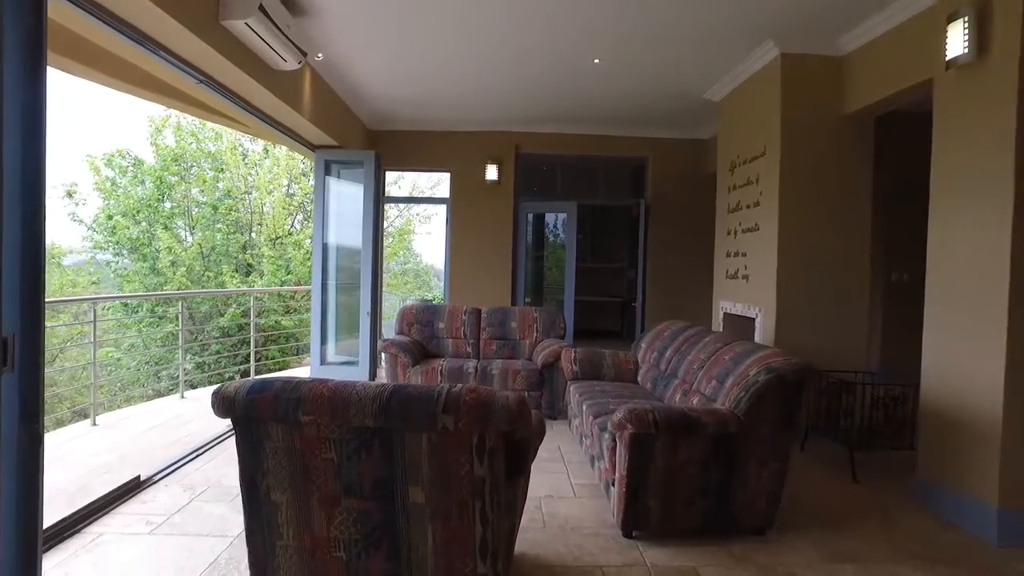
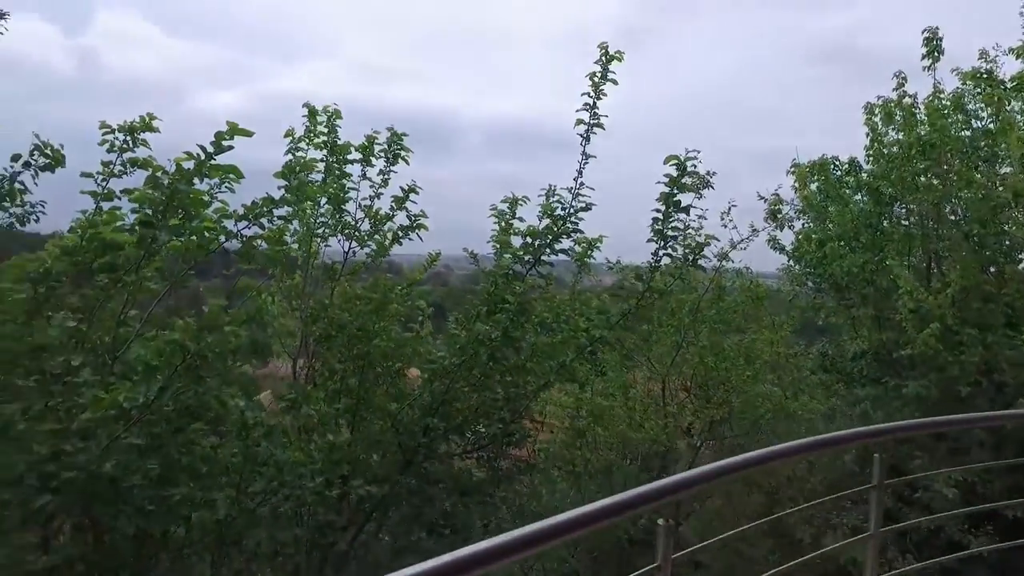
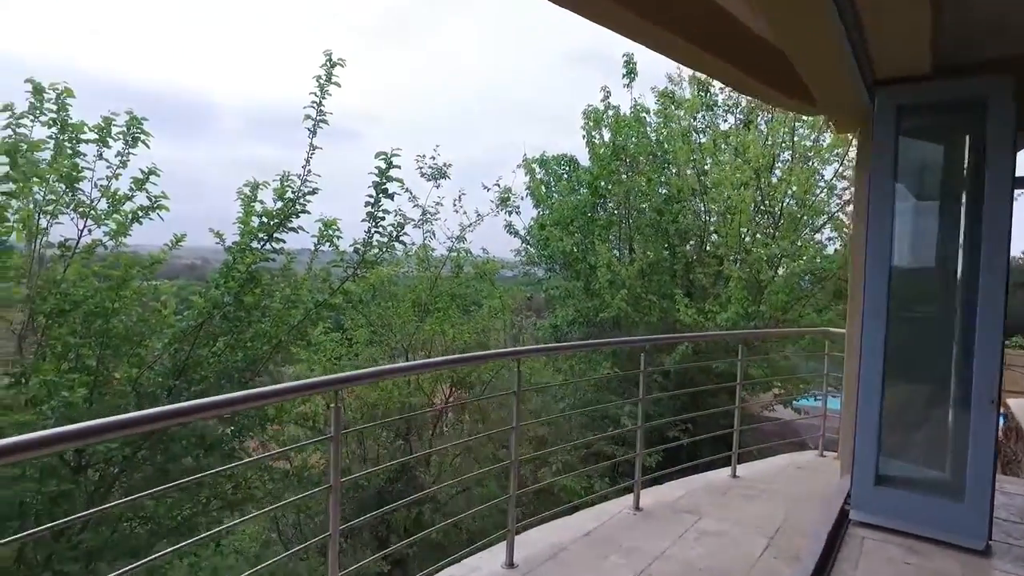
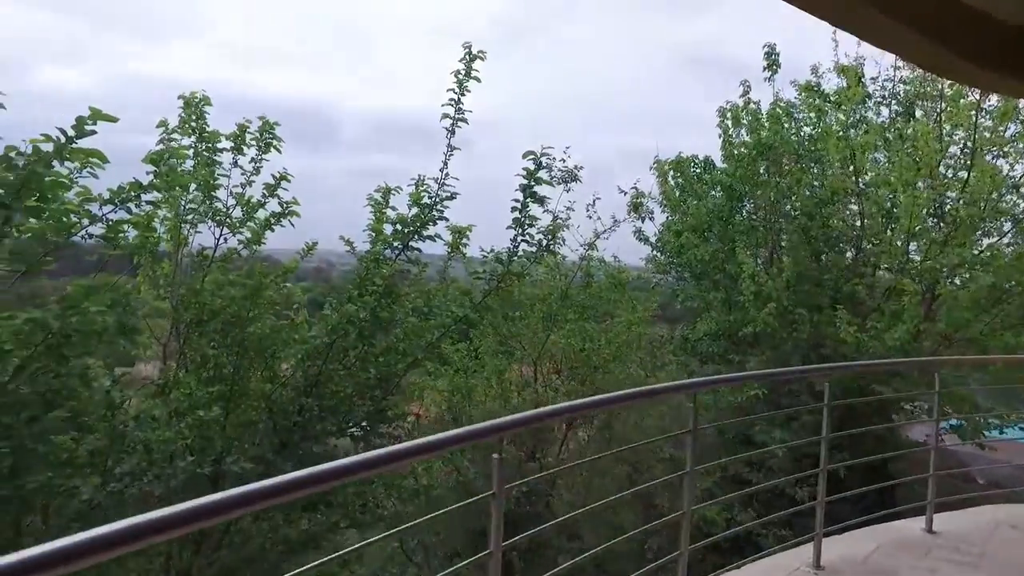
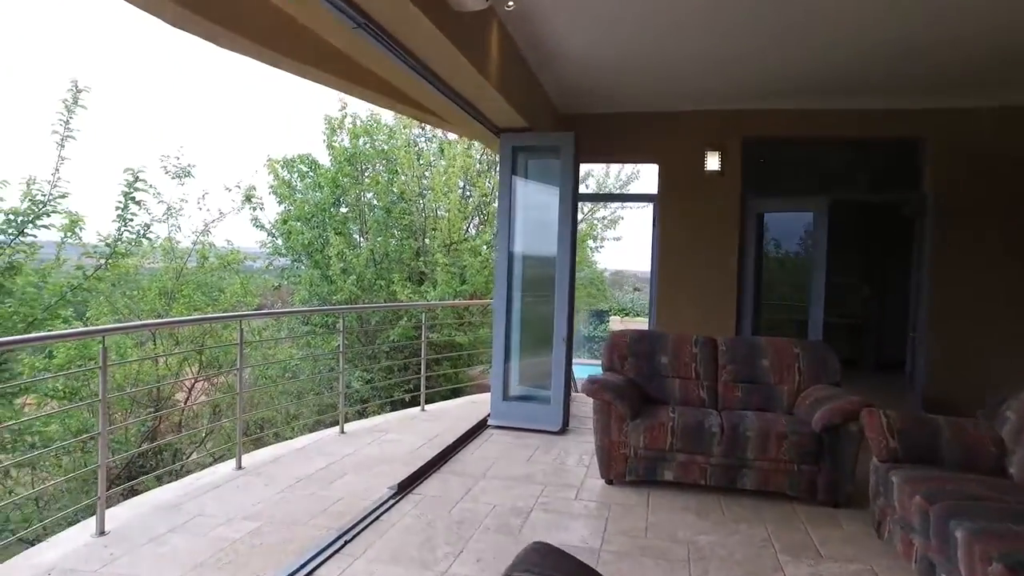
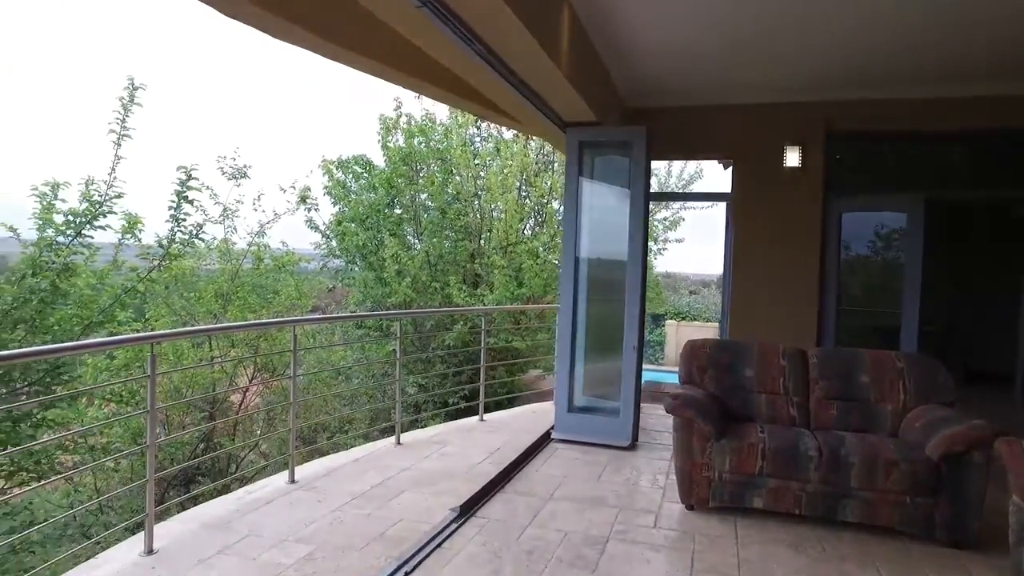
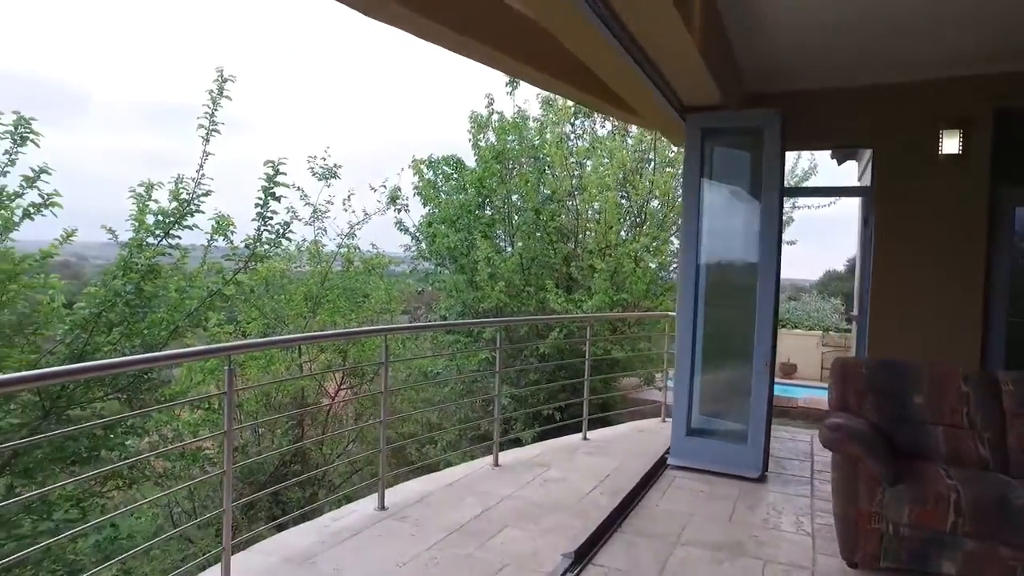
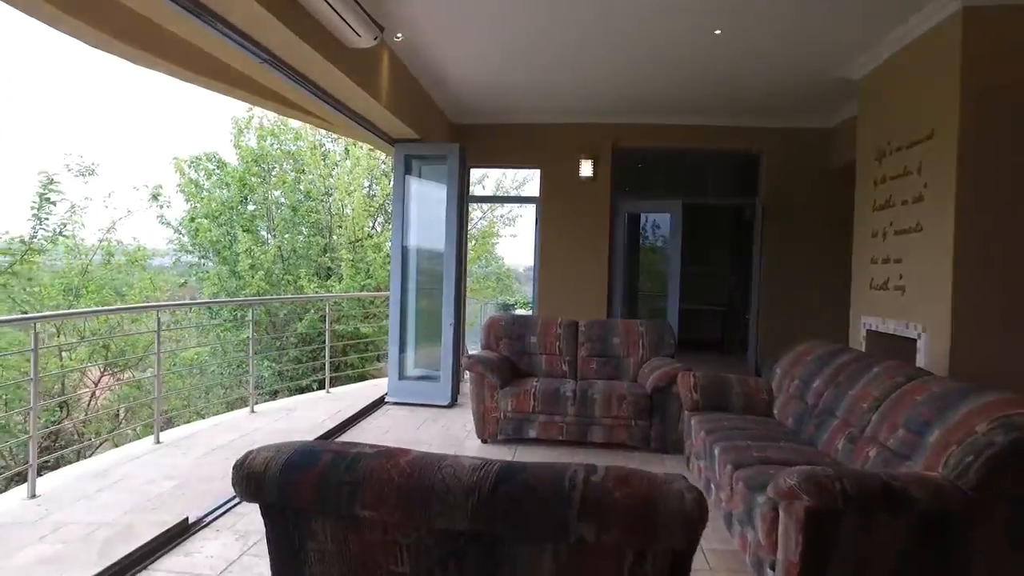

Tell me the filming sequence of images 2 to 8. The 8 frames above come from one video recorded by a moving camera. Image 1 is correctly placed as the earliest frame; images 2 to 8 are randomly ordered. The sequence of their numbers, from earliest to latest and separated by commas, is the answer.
8, 5, 6, 7, 3, 4, 2
